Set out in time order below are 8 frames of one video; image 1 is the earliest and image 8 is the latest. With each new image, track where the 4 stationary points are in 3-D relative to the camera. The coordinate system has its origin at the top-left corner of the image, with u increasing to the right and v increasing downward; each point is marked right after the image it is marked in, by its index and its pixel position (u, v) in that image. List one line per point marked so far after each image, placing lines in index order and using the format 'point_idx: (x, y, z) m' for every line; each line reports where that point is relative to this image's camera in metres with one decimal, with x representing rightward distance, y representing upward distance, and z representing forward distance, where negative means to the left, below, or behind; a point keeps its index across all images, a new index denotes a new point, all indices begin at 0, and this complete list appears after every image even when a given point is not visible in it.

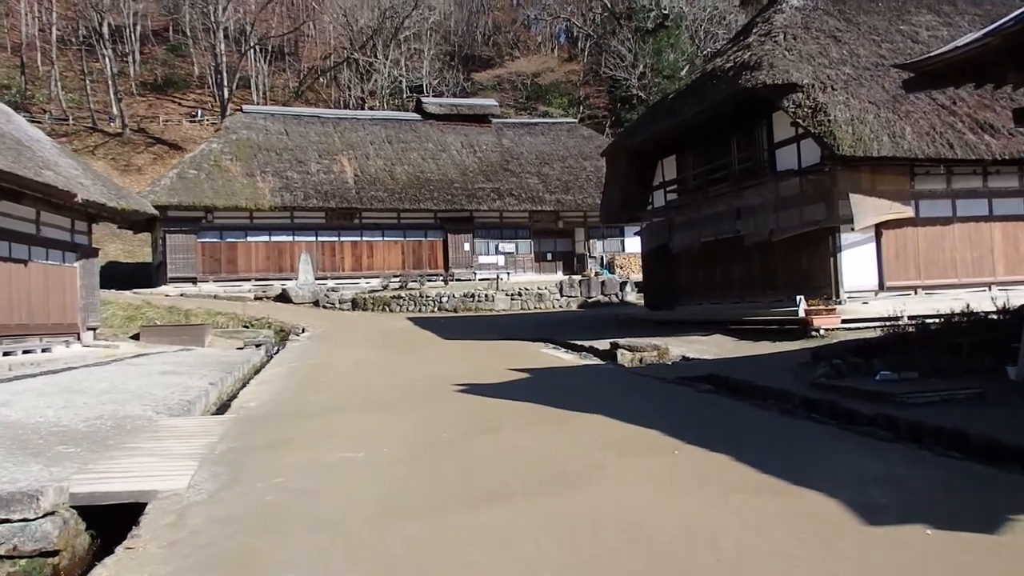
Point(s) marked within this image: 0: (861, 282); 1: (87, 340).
0: (+3.5, +0.1, +10.4) m
1: (-5.1, -0.6, +12.3) m
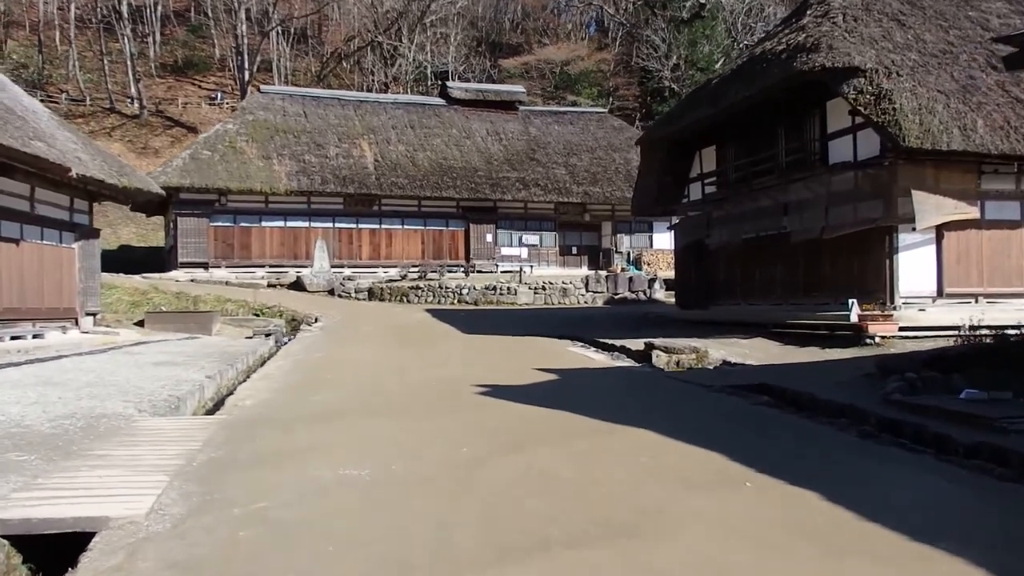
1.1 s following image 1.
0: (+3.7, 0.0, +9.5) m
1: (-4.8, -0.4, +11.7) m
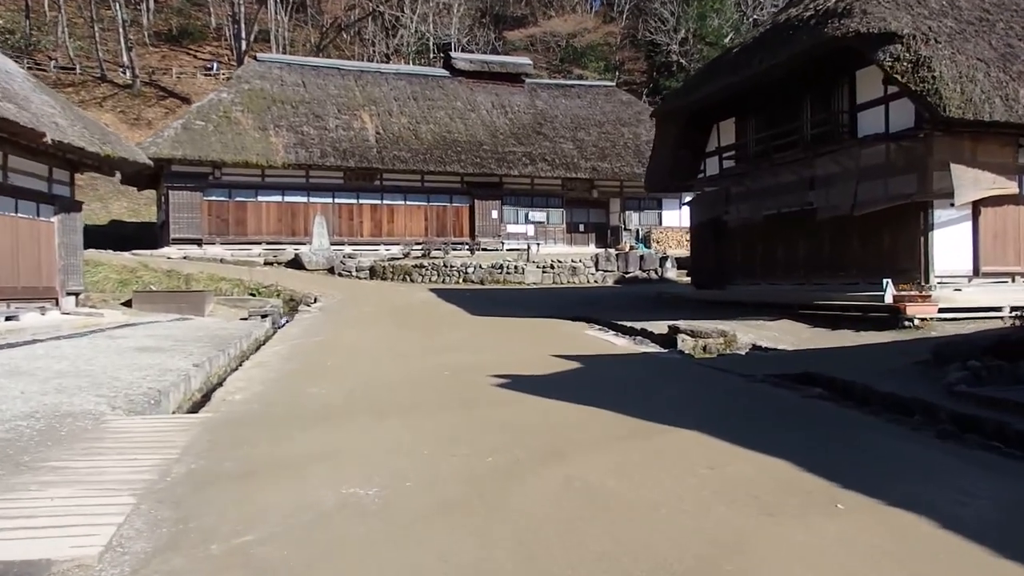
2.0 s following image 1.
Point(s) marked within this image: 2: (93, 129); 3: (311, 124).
0: (+3.8, +0.2, +8.9) m
1: (-4.7, -0.2, +11.0) m
2: (-4.4, +1.7, +10.9) m
3: (-3.8, +3.1, +19.8) m
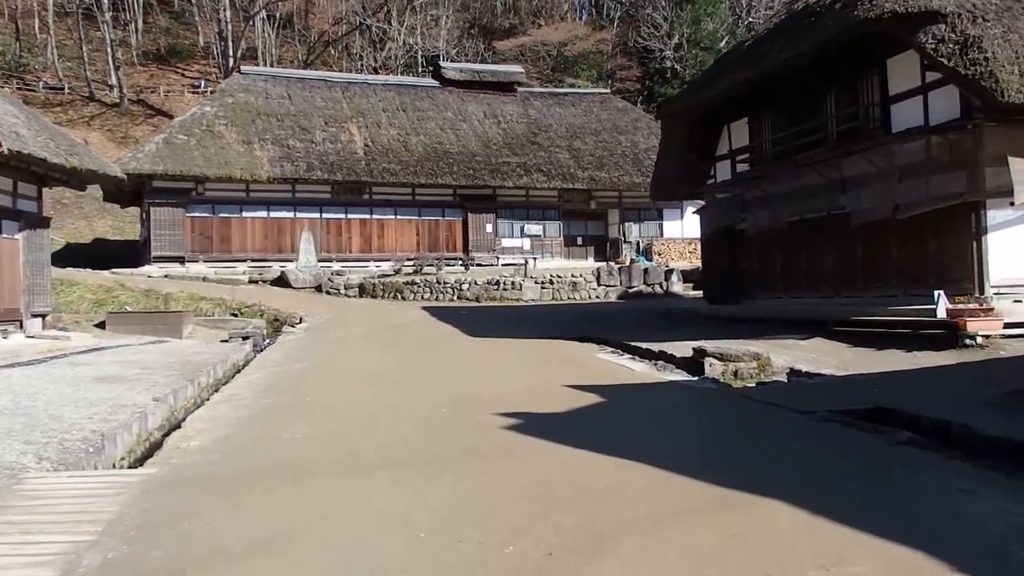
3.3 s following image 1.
0: (+3.8, +0.1, +8.1) m
1: (-4.7, -0.4, +10.1) m
2: (-4.4, +1.4, +10.1) m
3: (-3.9, +2.8, +19.0) m
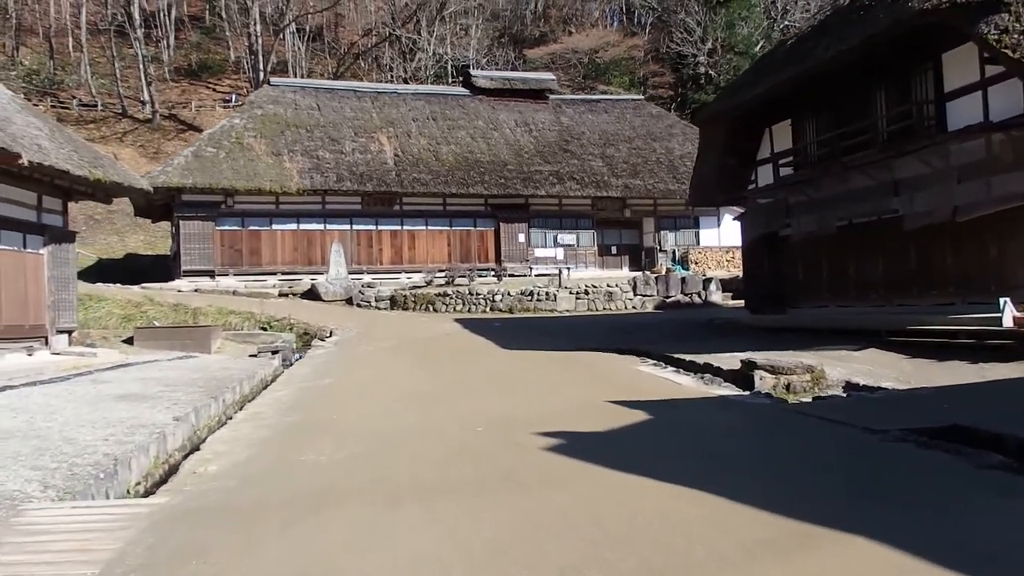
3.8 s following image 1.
0: (+4.1, +0.1, +7.6) m
1: (-4.4, -0.6, +10.0) m
2: (-4.1, +1.3, +9.9) m
3: (-3.3, +2.5, +18.8) m
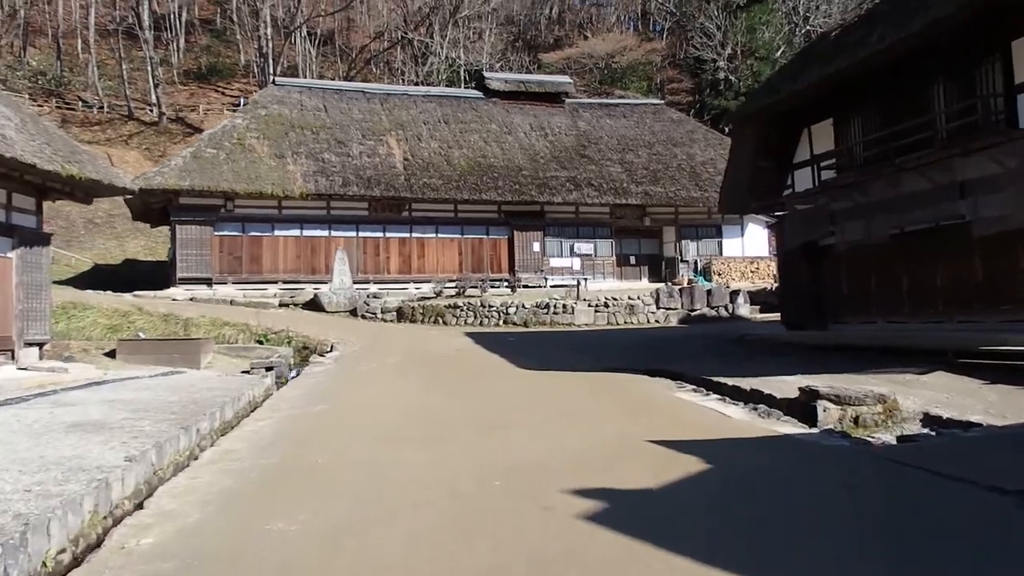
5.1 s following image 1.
0: (+4.2, -0.1, +6.6) m
1: (-4.2, -0.6, +9.0) m
2: (-3.9, +1.2, +9.0) m
3: (-3.1, +2.4, +17.9) m
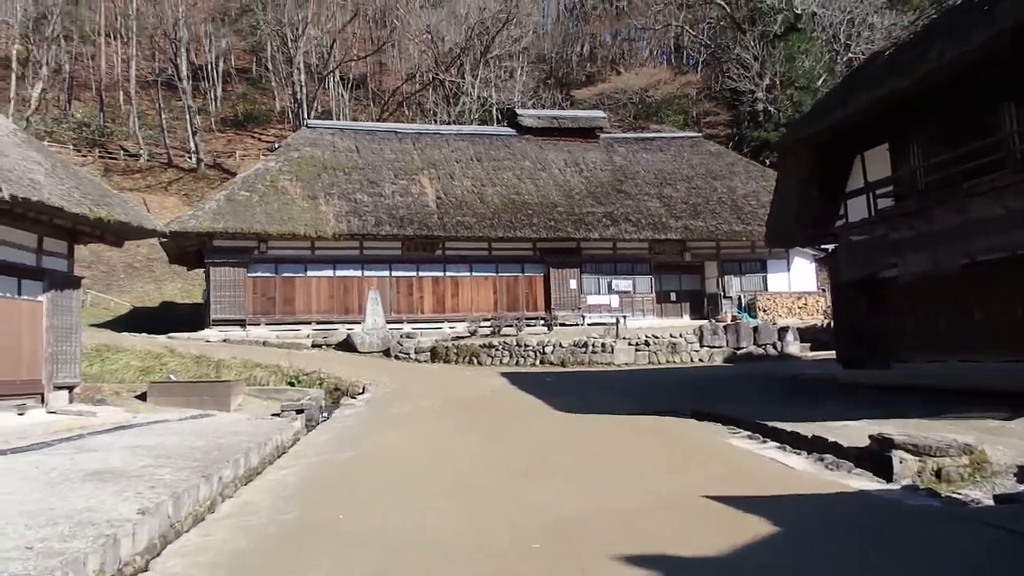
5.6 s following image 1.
0: (+4.5, -0.2, +6.2) m
1: (-3.9, -1.0, +8.8) m
2: (-3.6, +0.9, +8.9) m
3: (-2.5, +1.7, +17.8) m
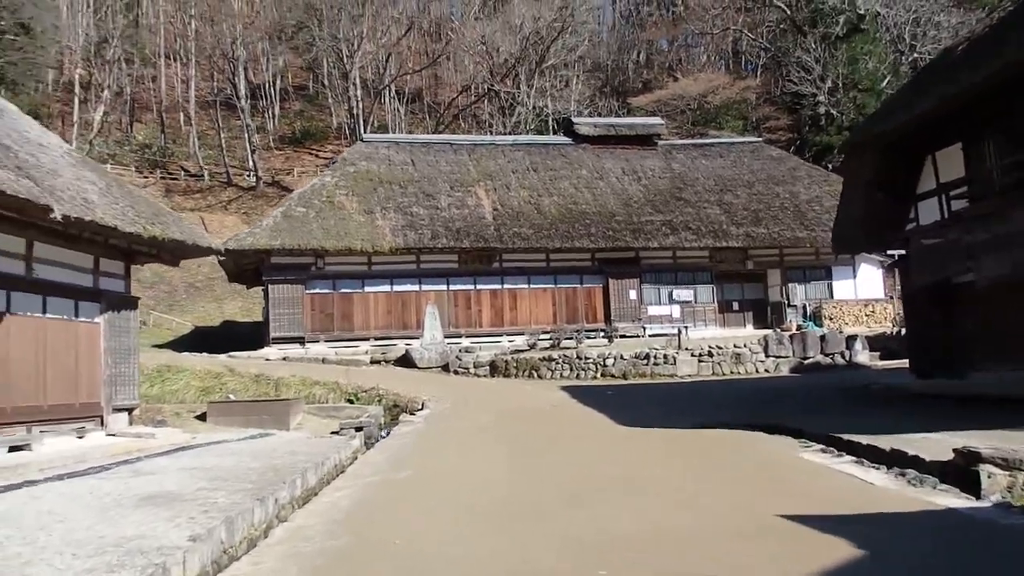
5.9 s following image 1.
0: (+4.8, -0.2, +5.7) m
1: (-3.4, -1.2, +8.8) m
2: (-3.1, +0.7, +8.9) m
3: (-1.5, +1.4, +17.7) m
